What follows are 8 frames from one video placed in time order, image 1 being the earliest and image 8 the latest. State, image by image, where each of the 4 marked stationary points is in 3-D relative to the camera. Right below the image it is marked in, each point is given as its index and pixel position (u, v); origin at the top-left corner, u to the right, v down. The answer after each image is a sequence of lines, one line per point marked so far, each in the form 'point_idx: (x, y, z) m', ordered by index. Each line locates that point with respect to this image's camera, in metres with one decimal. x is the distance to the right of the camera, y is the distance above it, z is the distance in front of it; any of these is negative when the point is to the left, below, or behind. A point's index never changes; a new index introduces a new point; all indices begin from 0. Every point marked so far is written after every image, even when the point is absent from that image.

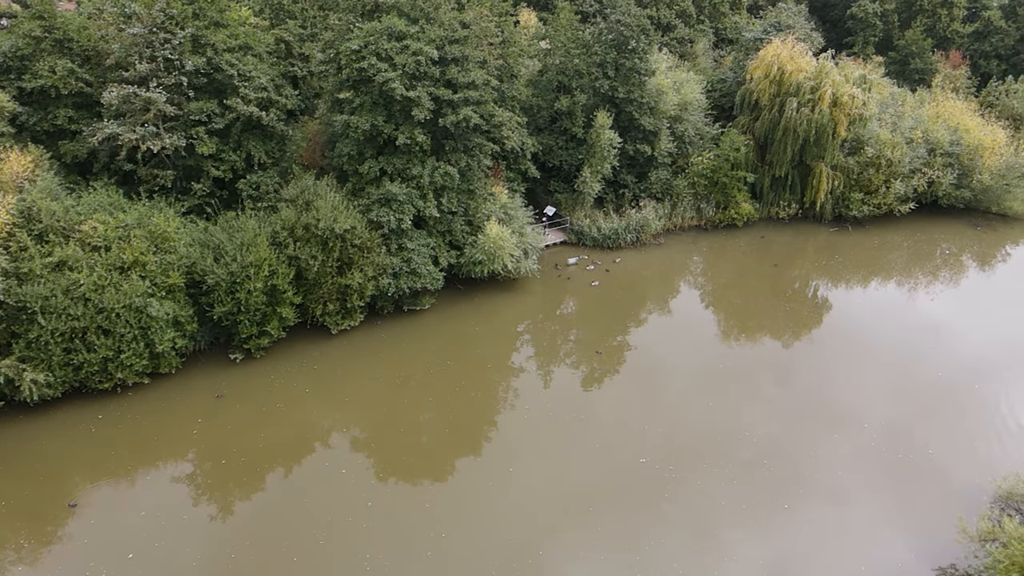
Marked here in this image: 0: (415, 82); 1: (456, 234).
0: (-2.3, +4.9, +17.6) m
1: (-1.4, +1.4, +19.2) m
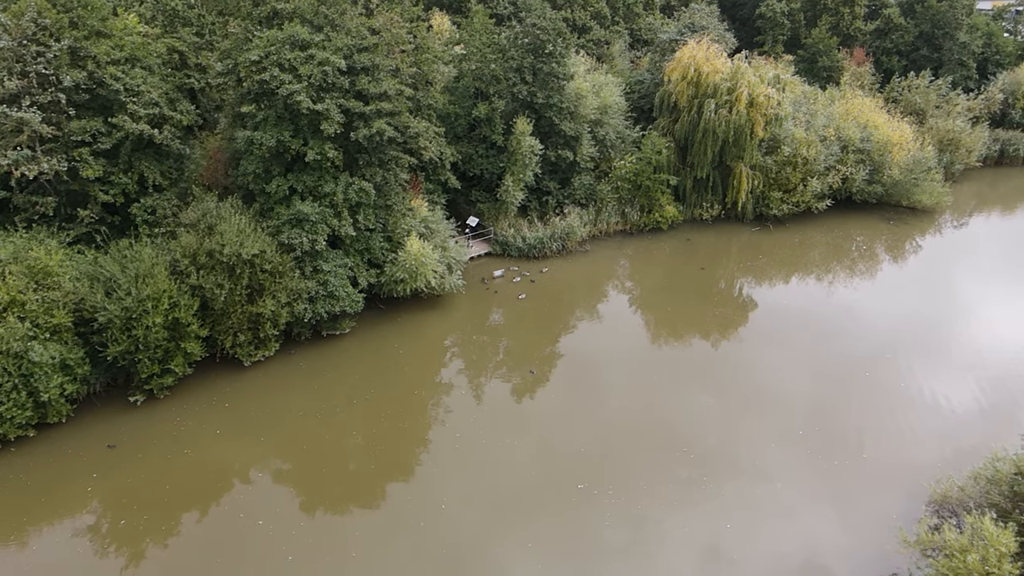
0: (-4.3, +4.4, +16.5) m
1: (-3.4, +0.9, +18.2) m
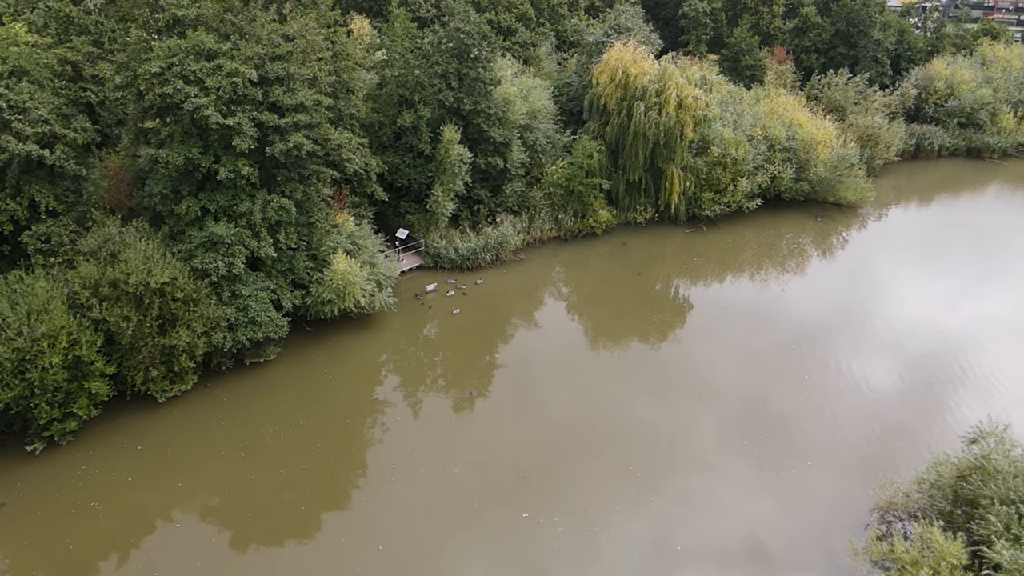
0: (-5.8, +3.8, +15.4) m
1: (-5.0, +0.4, +17.2) m
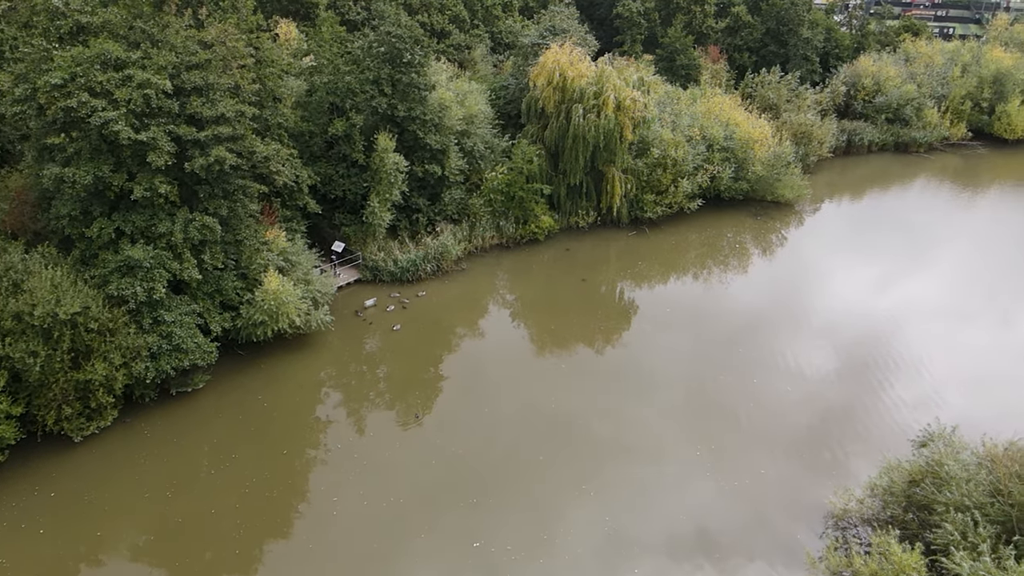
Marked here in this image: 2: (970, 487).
0: (-7.1, +3.3, +14.3) m
1: (-6.3, -0.1, +16.2) m
2: (+6.2, -2.7, +10.0) m
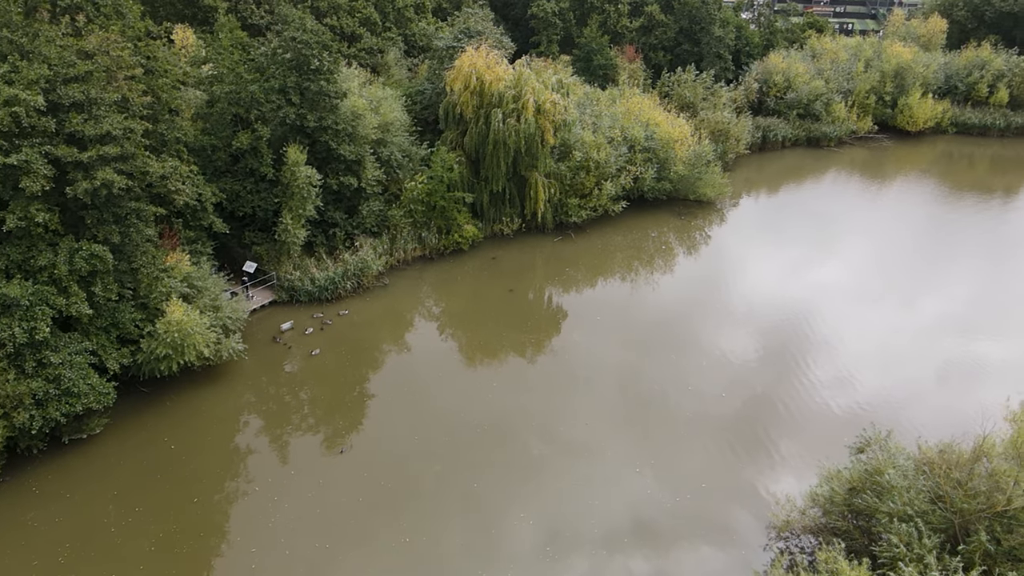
0: (-8.6, +2.6, +12.9) m
1: (-7.8, -0.8, +14.8) m
2: (+5.3, -2.7, +9.8) m
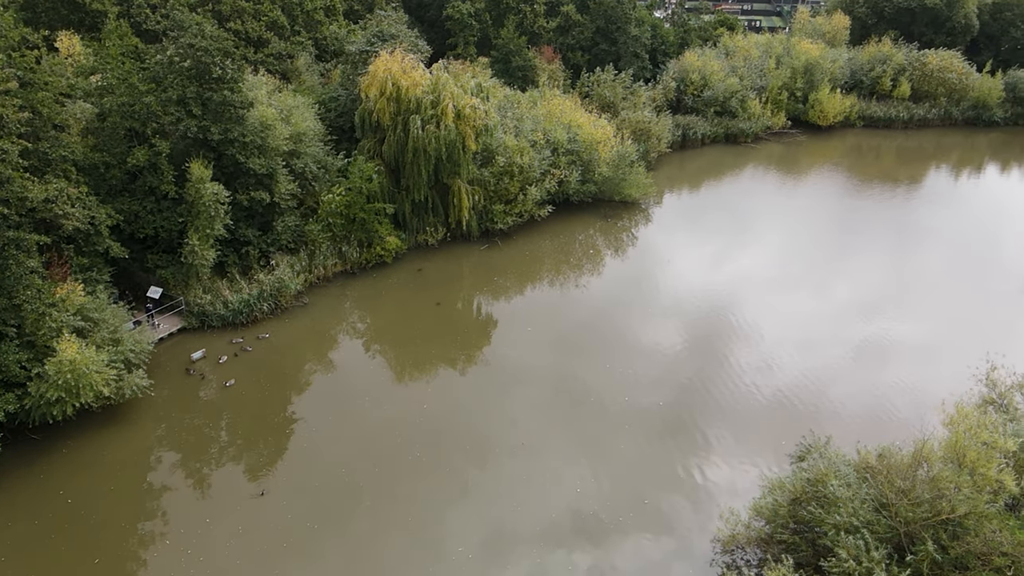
0: (-9.9, +1.8, +11.3) m
1: (-9.1, -1.5, +13.3) m
2: (+4.5, -2.8, +9.6) m
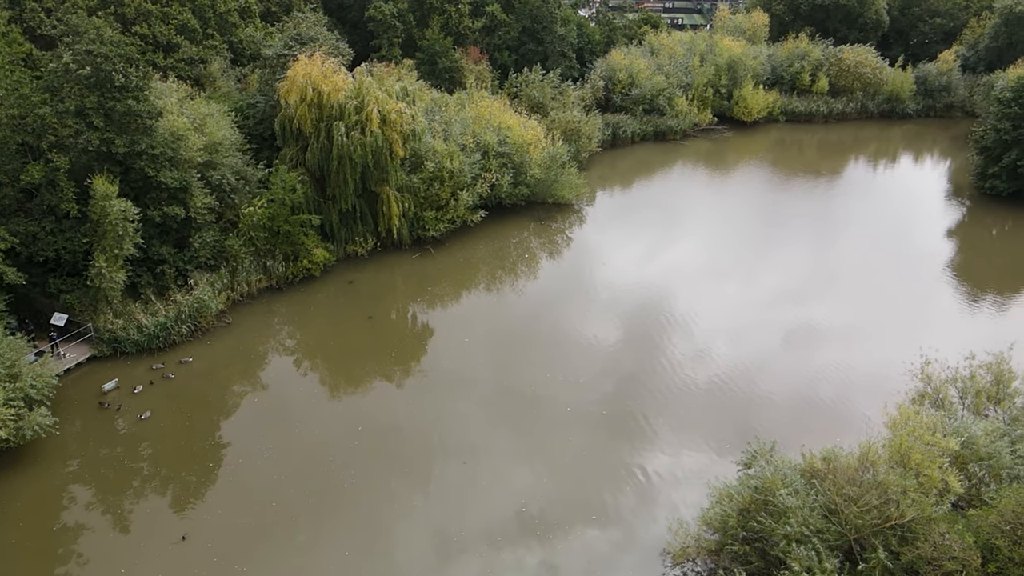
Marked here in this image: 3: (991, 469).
0: (-10.9, +1.2, +9.9) m
1: (-10.1, -2.1, +12.0) m
2: (+3.8, -2.9, +9.5) m
3: (+6.4, -2.4, +9.8) m
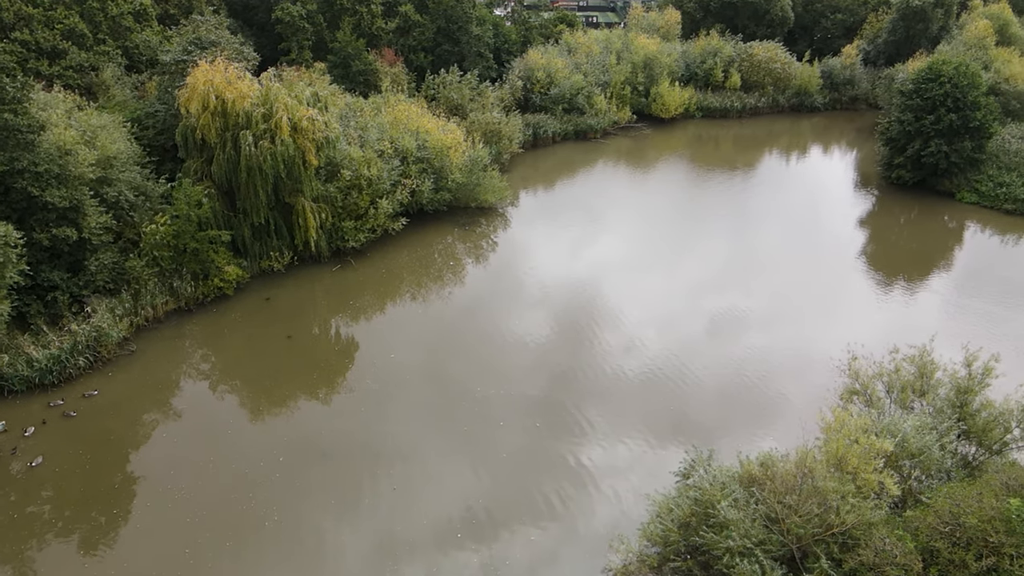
0: (-11.9, +0.4, +8.2) m
1: (-11.2, -2.8, +10.4) m
2: (+3.0, -3.0, +9.3) m
3: (+5.5, -2.4, +9.9) m
